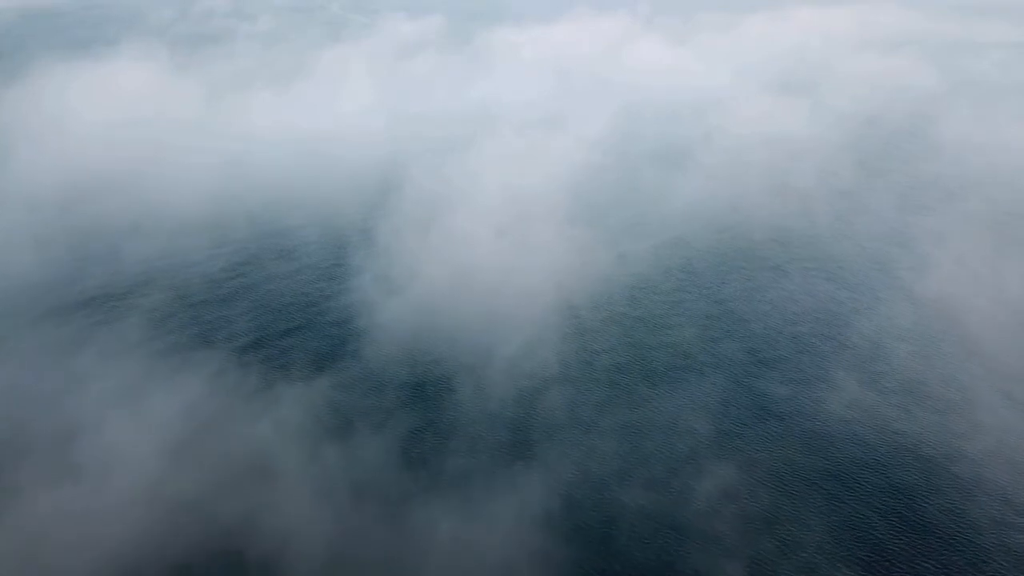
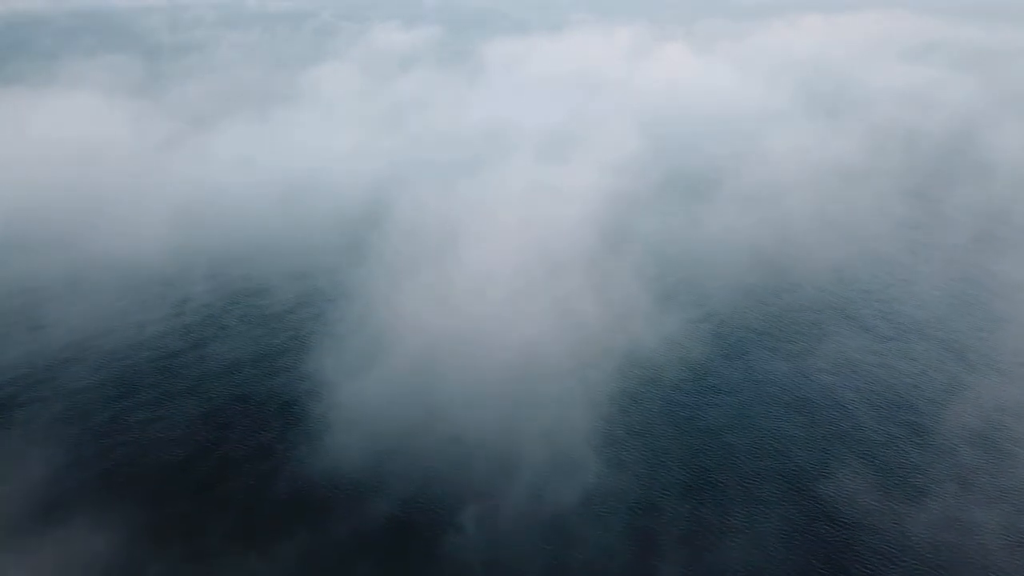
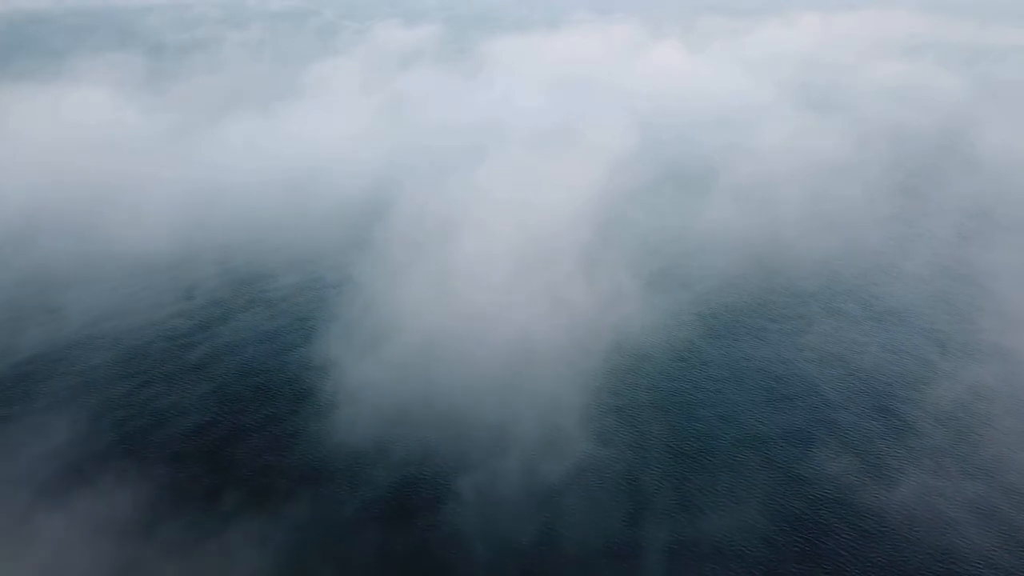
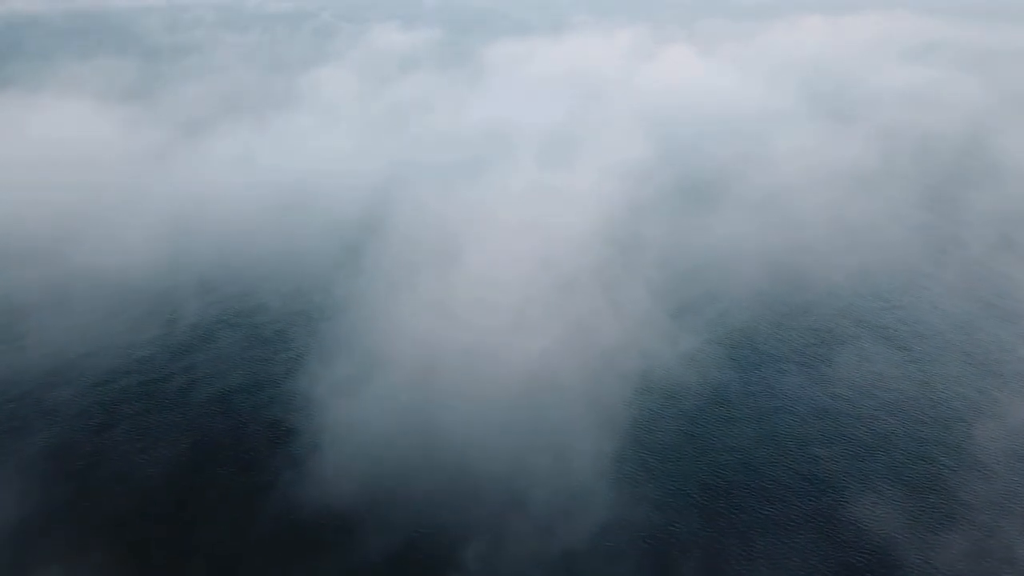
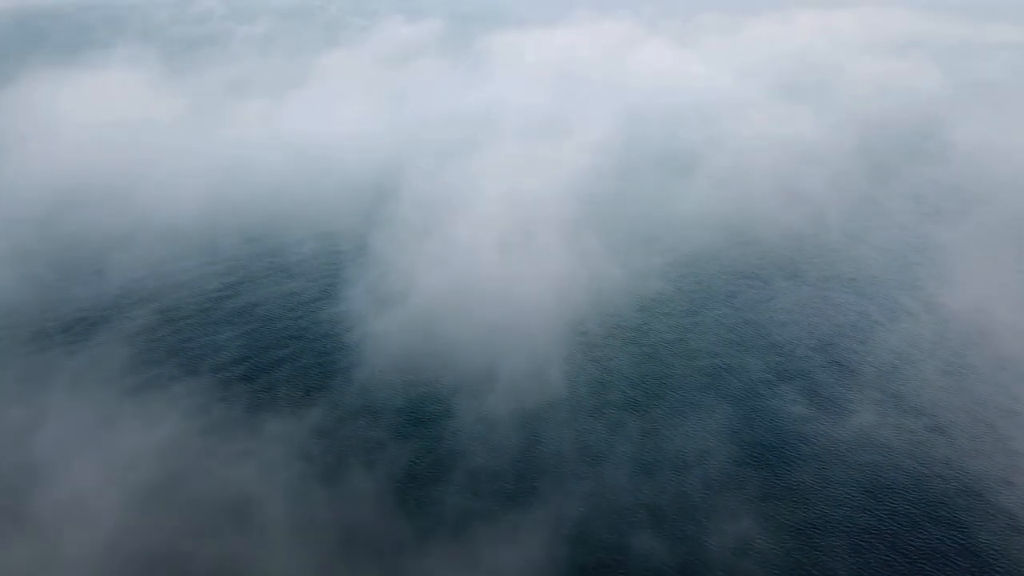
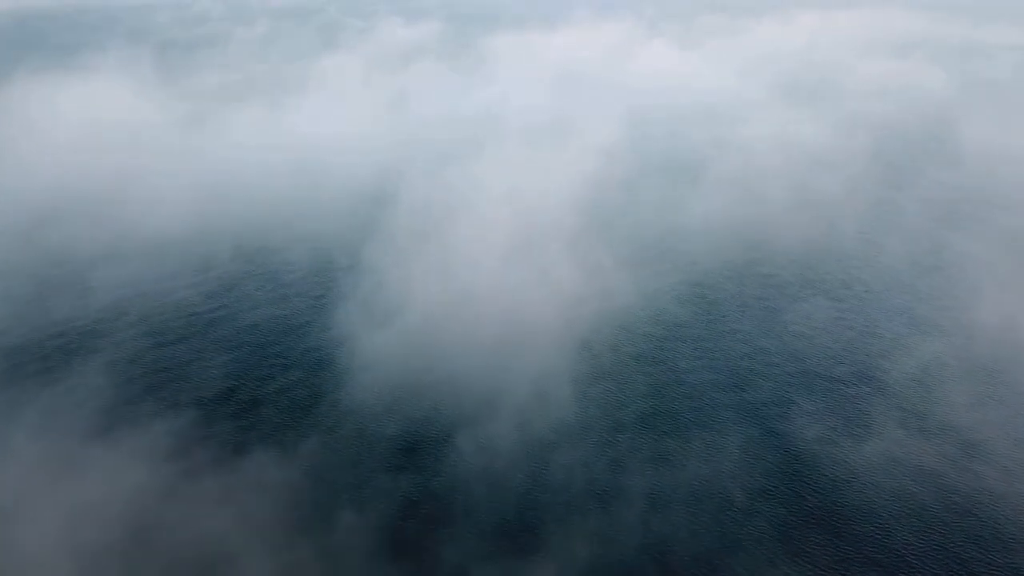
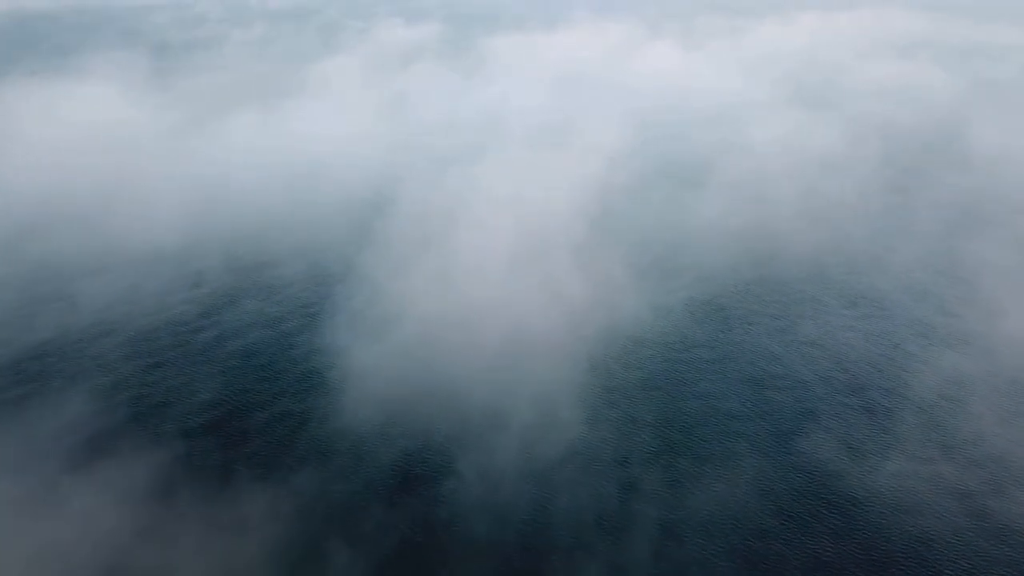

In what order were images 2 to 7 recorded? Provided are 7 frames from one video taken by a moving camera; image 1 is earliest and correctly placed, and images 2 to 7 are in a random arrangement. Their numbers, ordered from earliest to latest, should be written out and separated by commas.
5, 6, 7, 3, 2, 4
